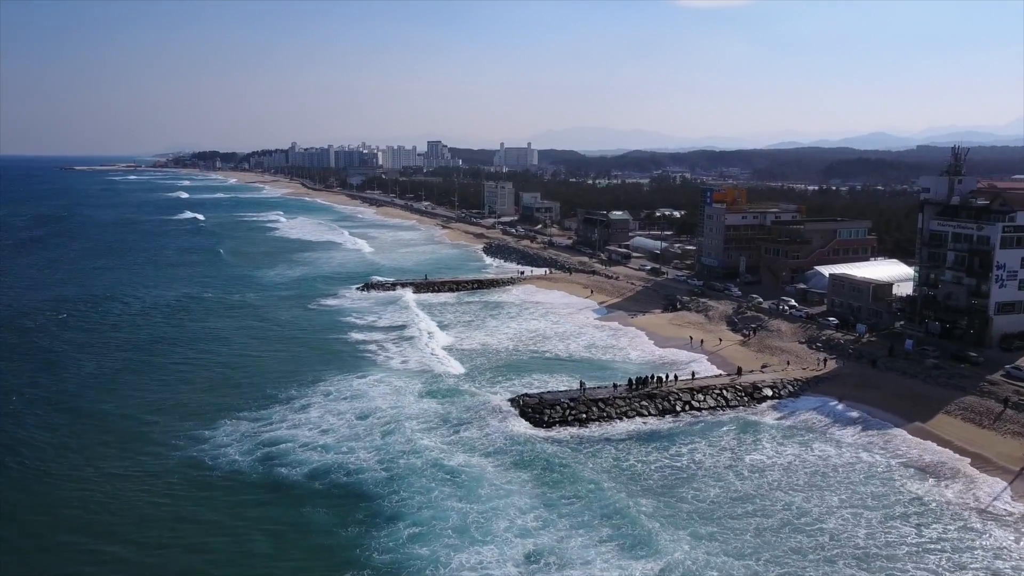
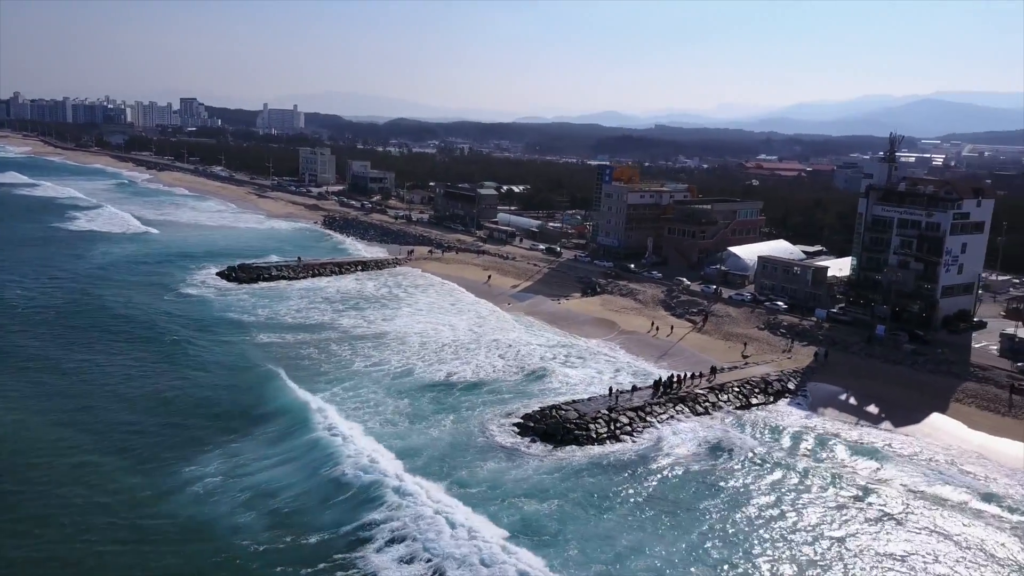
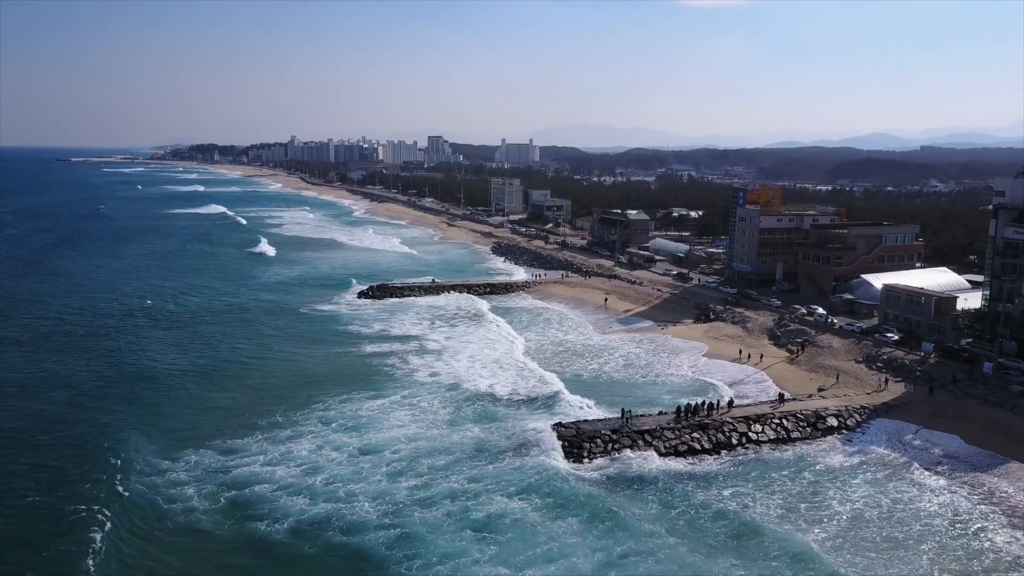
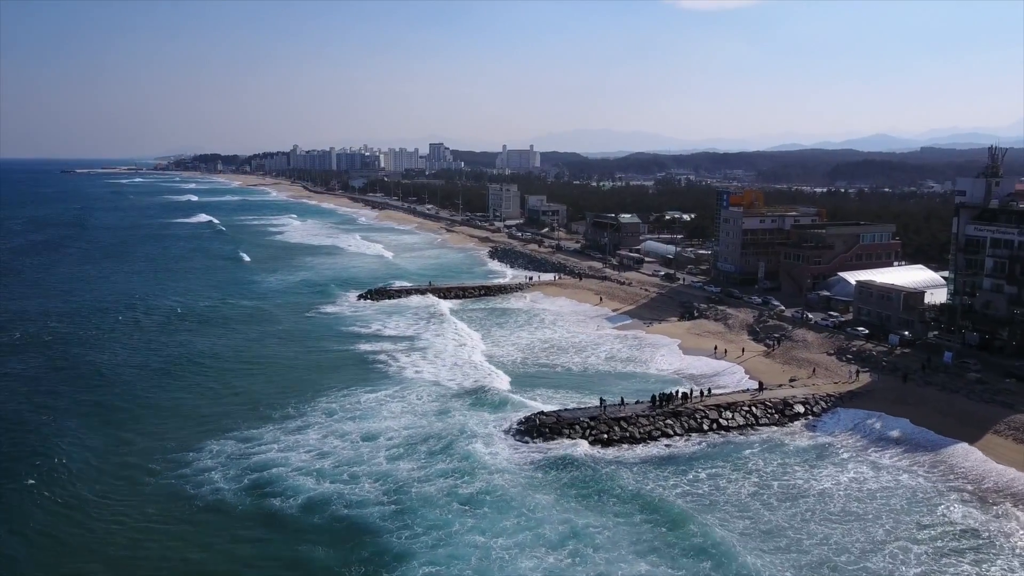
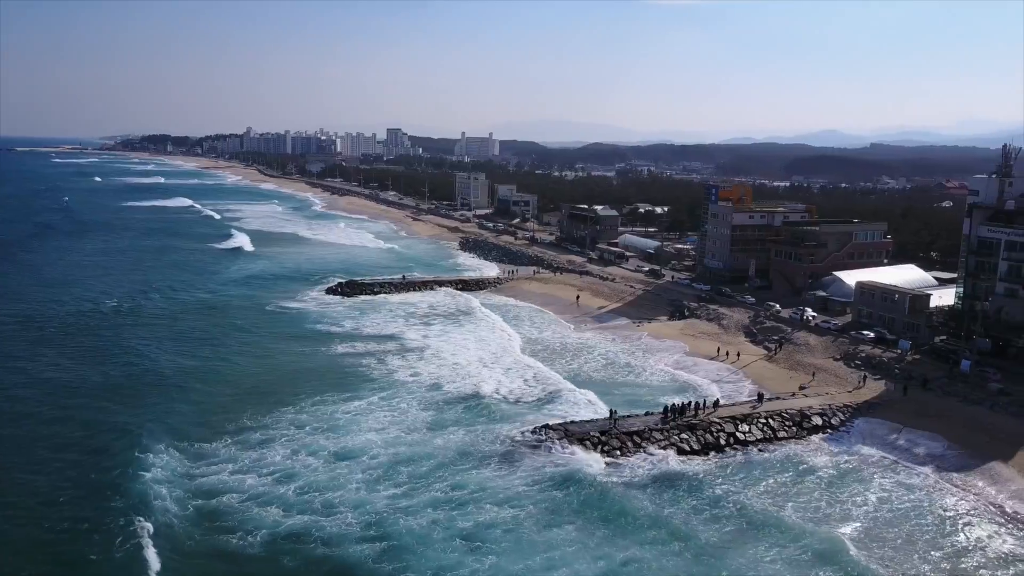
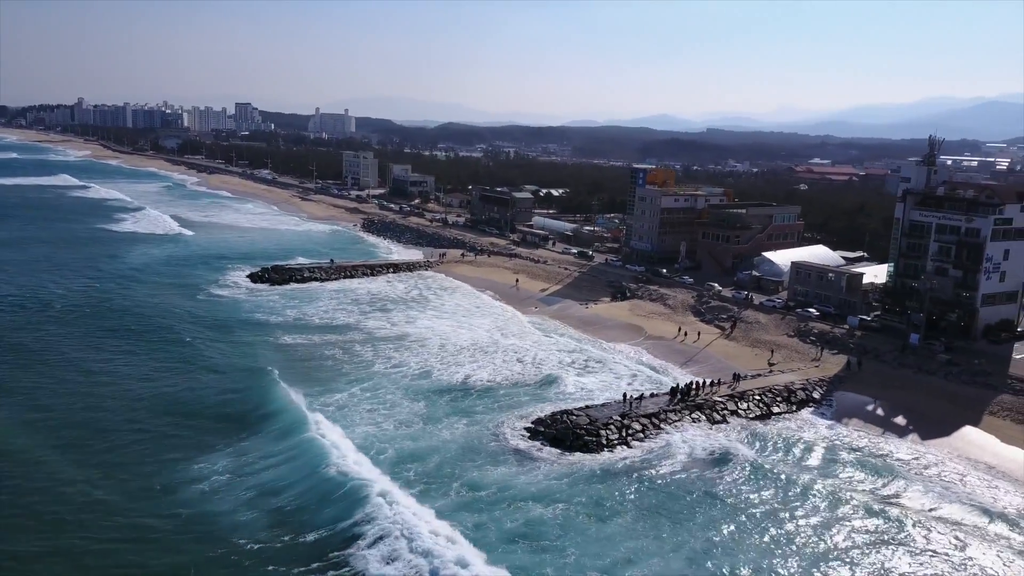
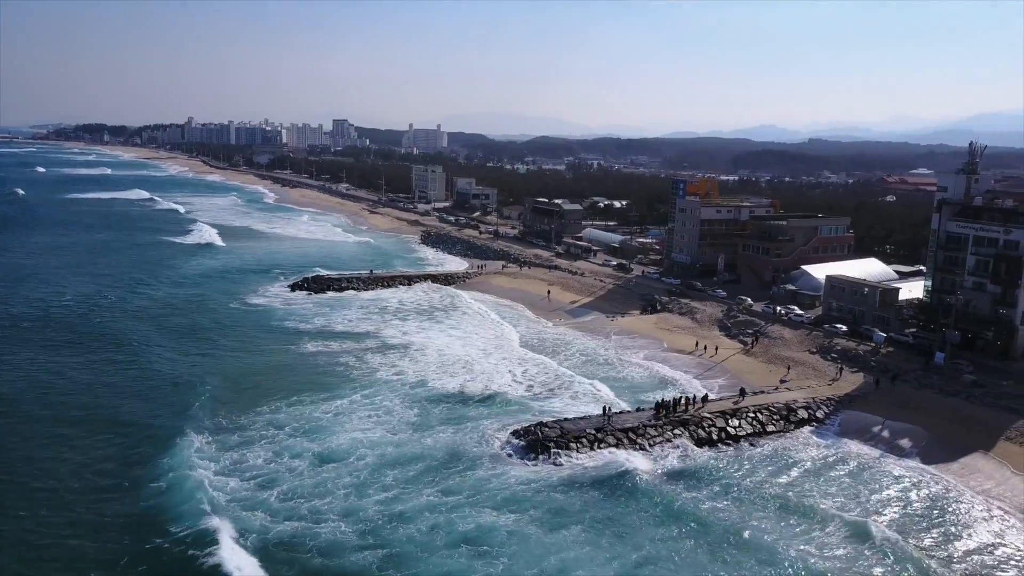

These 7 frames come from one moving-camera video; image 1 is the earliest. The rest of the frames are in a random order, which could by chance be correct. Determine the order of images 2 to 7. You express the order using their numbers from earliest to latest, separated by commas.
4, 3, 5, 7, 6, 2
